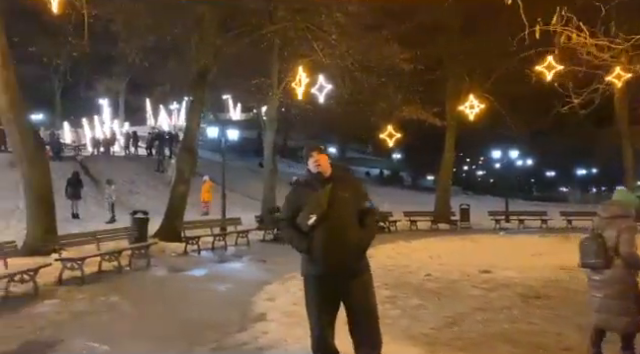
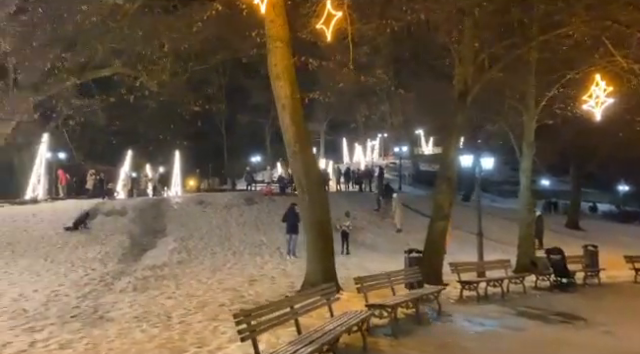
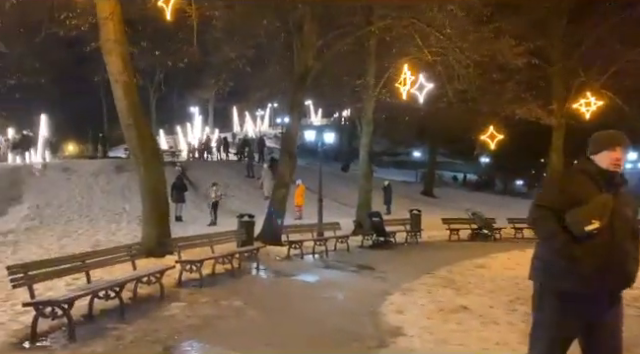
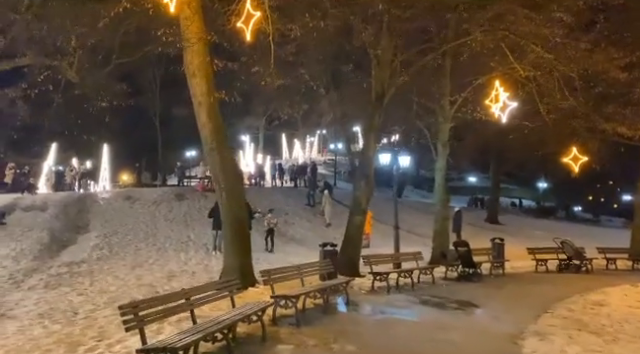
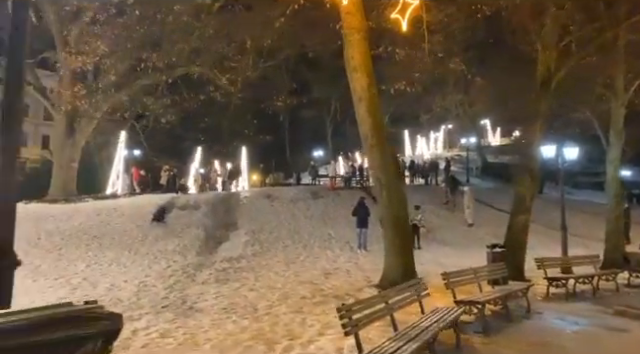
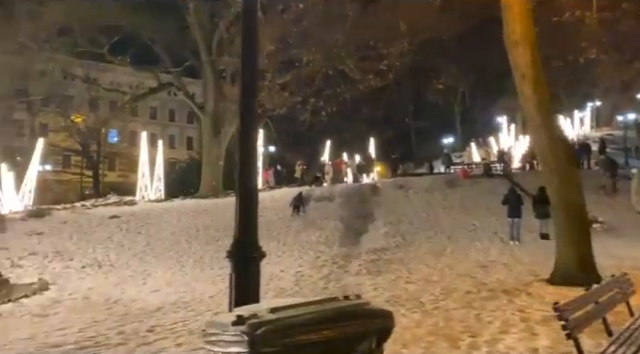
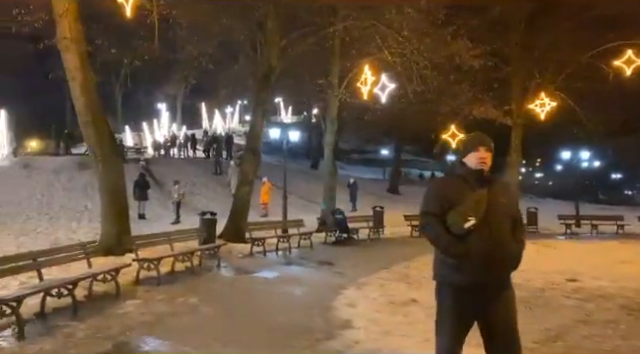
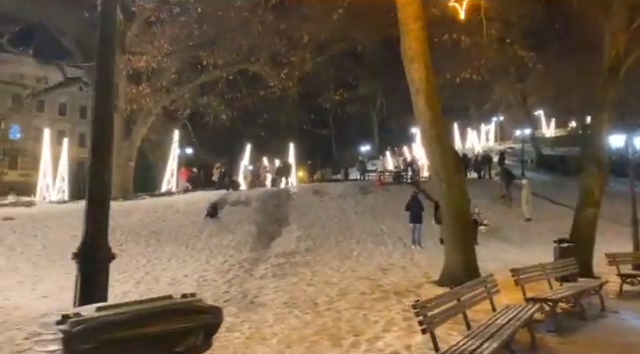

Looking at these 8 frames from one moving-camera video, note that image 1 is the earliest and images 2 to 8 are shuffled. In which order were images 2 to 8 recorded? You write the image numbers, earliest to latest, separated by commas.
7, 3, 4, 2, 5, 8, 6
